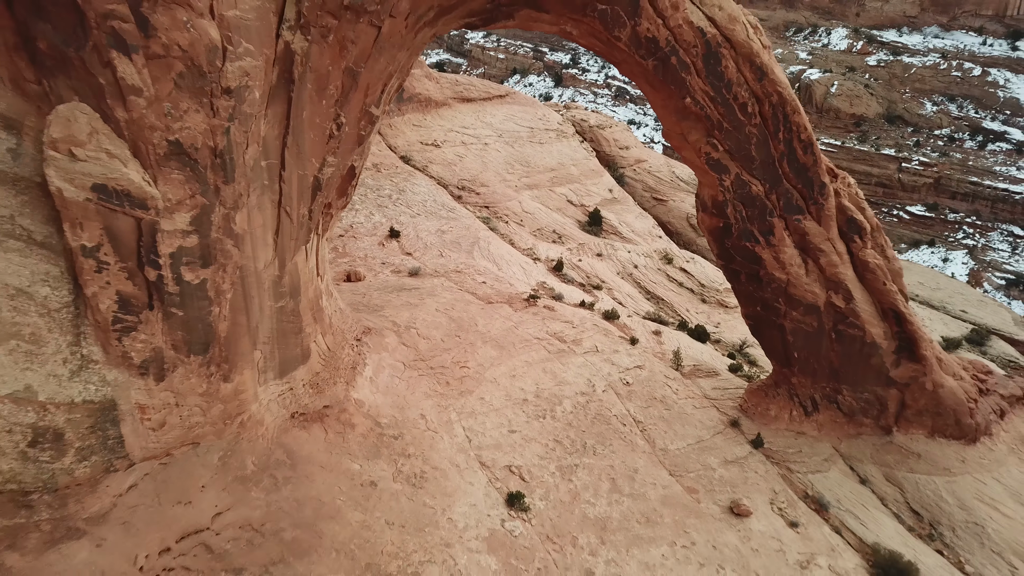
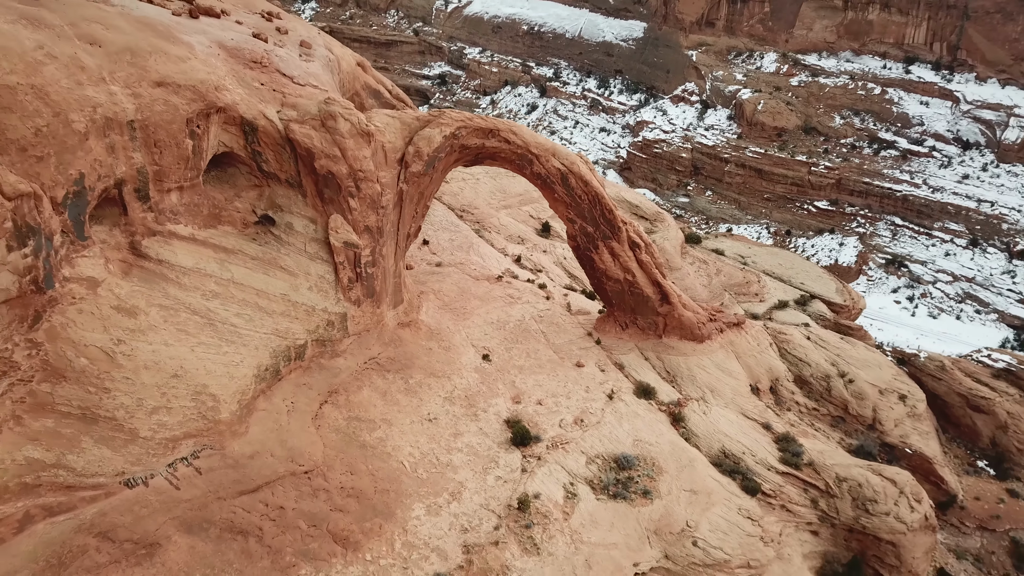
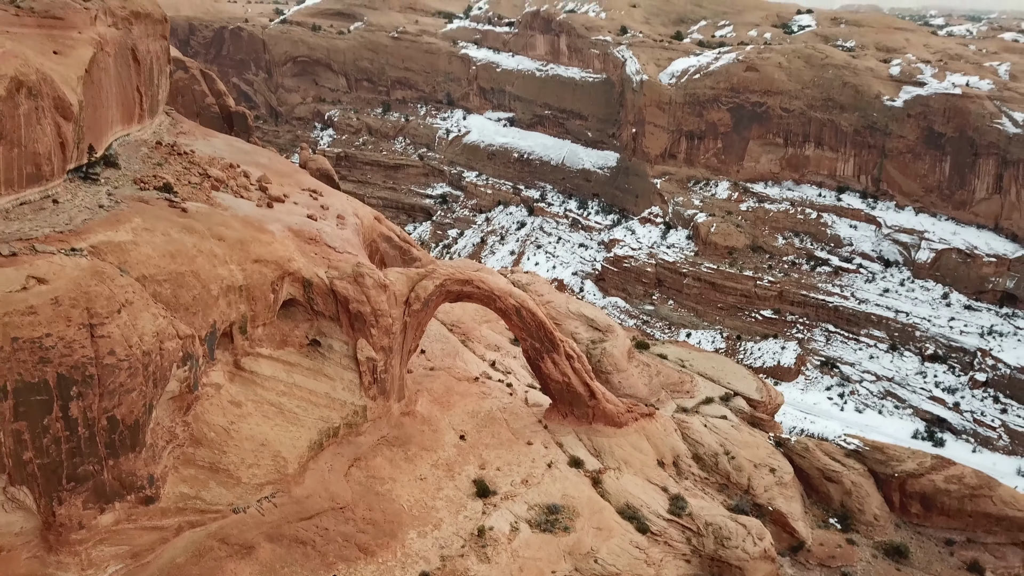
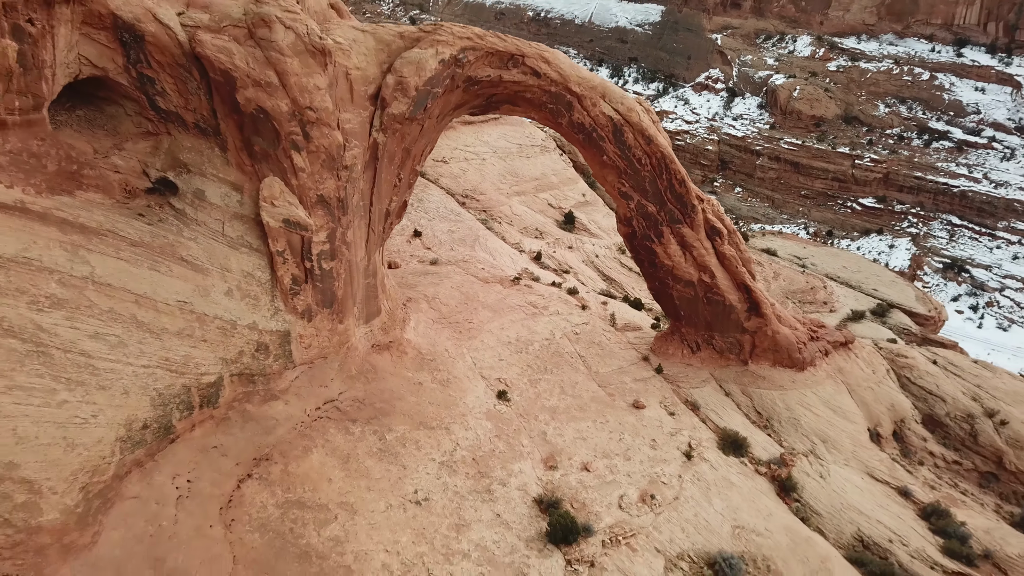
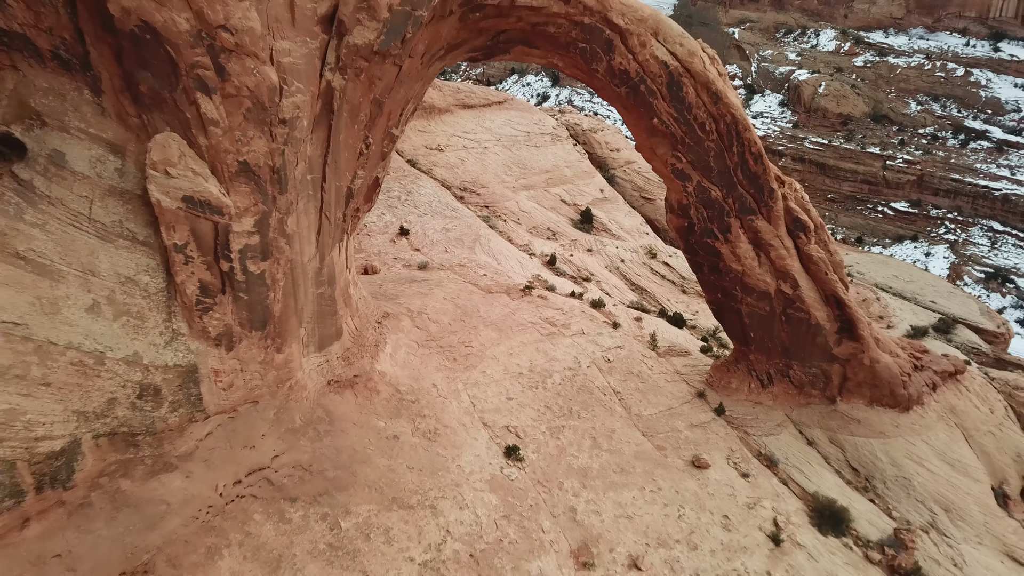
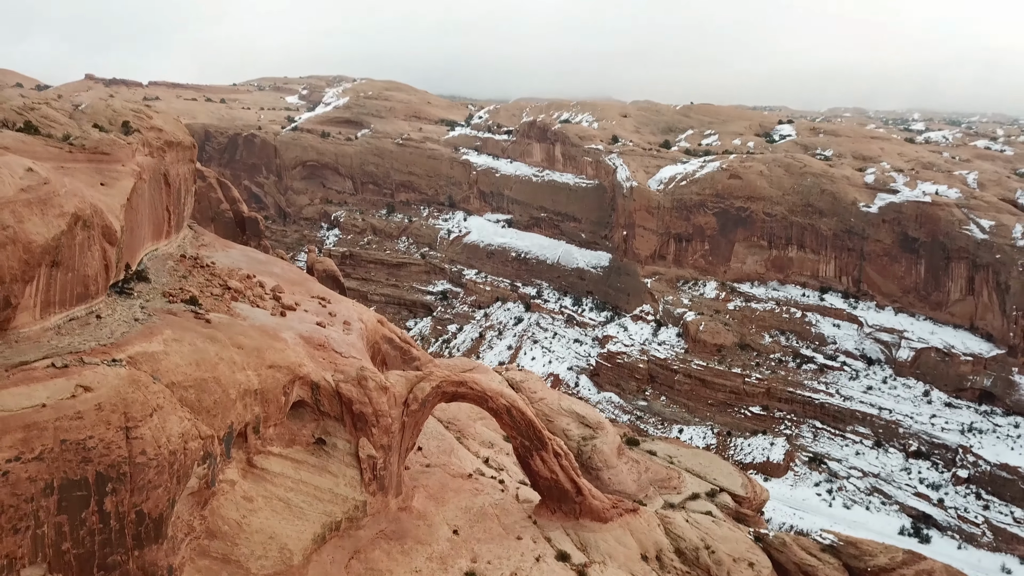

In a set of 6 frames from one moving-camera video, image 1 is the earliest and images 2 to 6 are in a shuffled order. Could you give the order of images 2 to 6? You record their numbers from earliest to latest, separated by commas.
5, 4, 2, 3, 6
